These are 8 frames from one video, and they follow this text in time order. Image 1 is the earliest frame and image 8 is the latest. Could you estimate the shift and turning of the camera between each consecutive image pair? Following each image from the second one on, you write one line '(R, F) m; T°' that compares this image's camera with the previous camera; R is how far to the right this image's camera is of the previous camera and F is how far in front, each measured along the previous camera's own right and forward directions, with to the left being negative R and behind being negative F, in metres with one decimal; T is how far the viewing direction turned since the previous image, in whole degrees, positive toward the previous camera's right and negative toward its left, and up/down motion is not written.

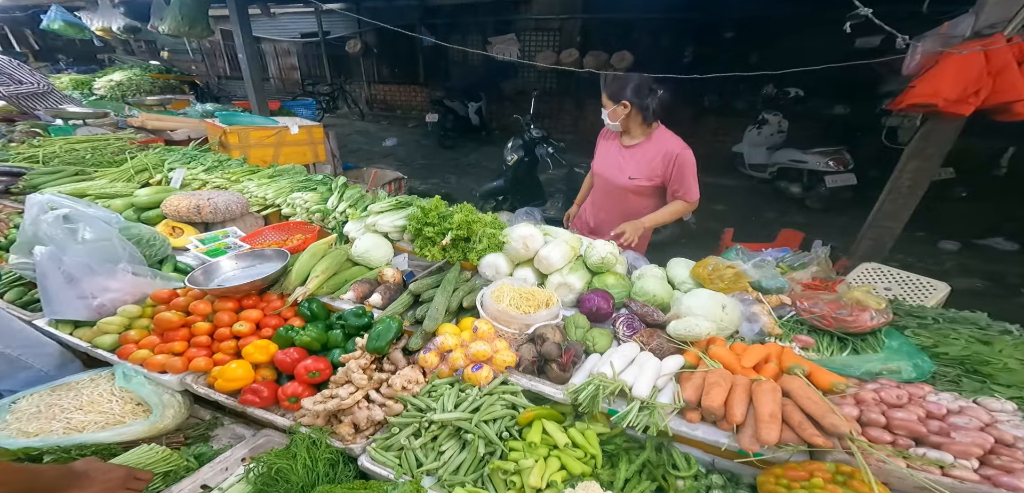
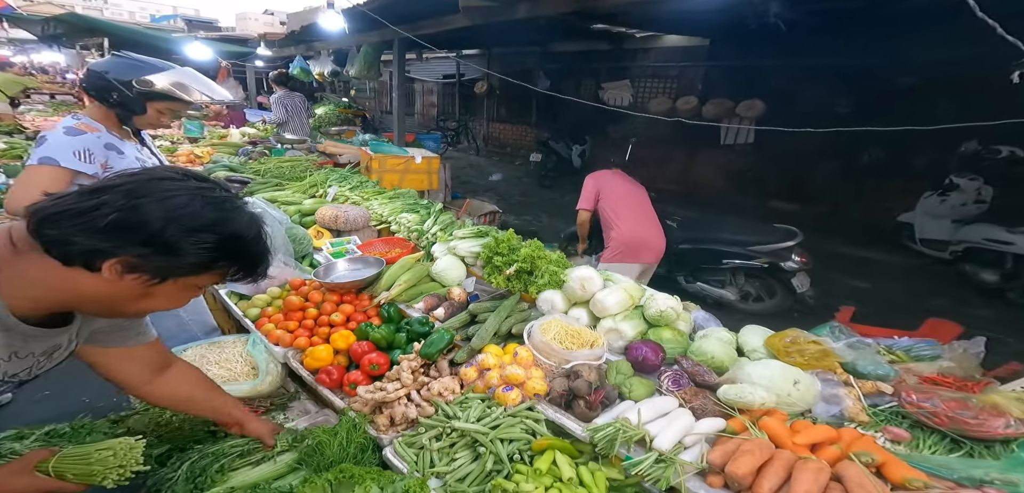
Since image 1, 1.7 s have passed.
(+0.3, -0.1) m; -16°
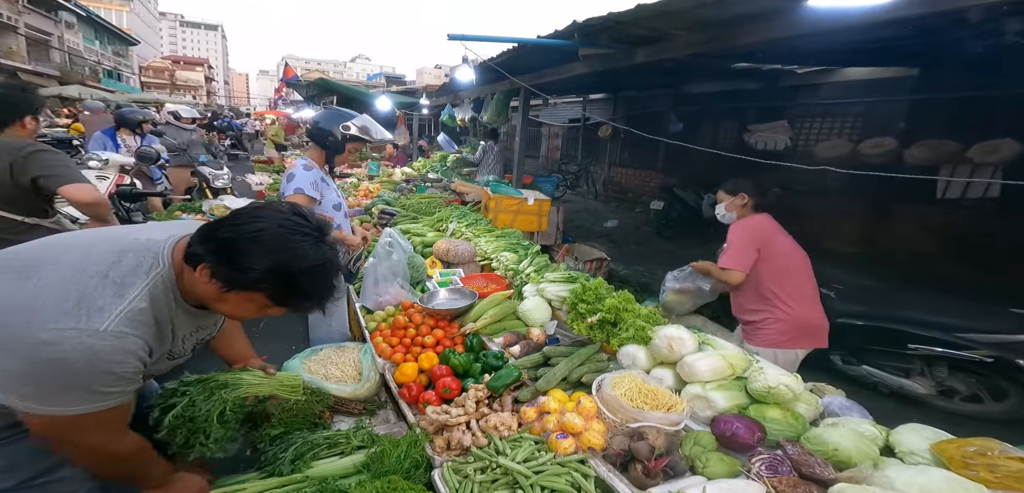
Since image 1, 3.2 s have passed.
(+0.3, 0.0) m; -17°
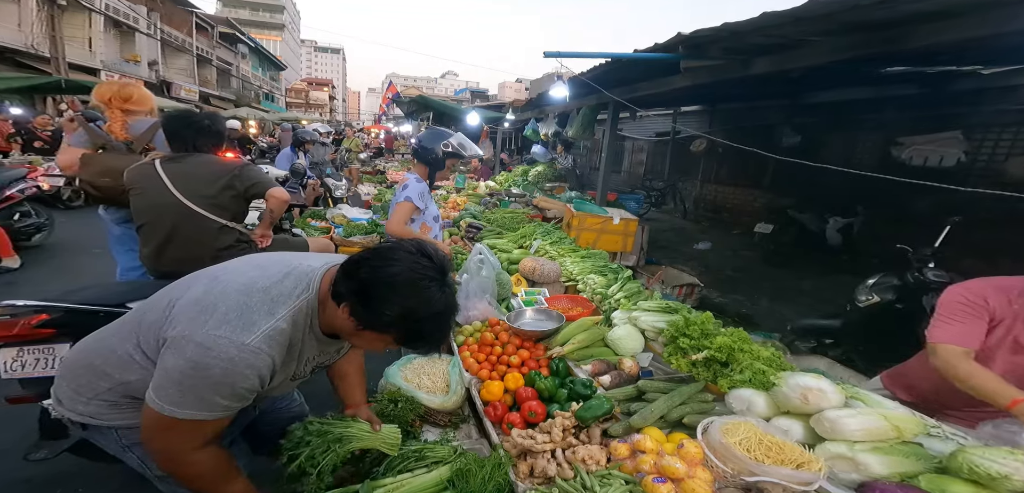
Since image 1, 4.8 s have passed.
(-0.1, +0.1) m; -8°
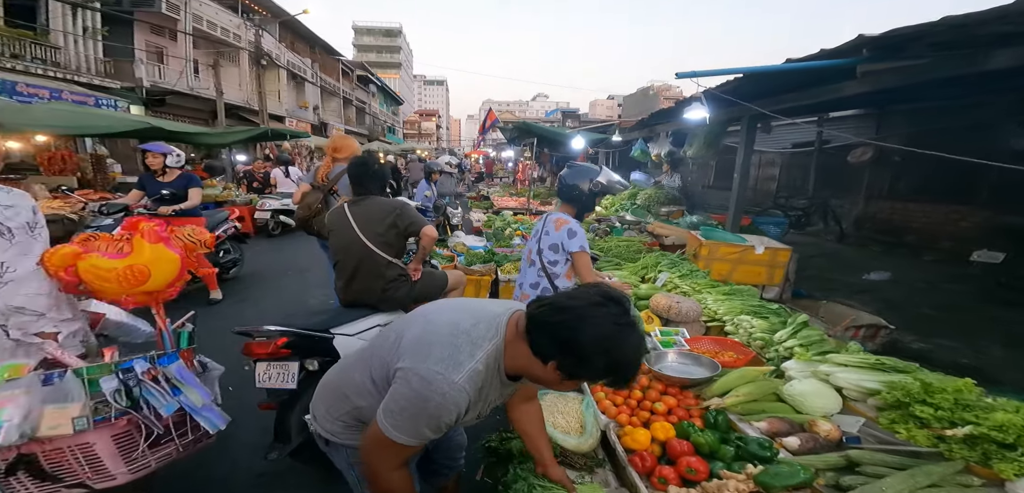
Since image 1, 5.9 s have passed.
(-0.3, +0.1) m; -10°
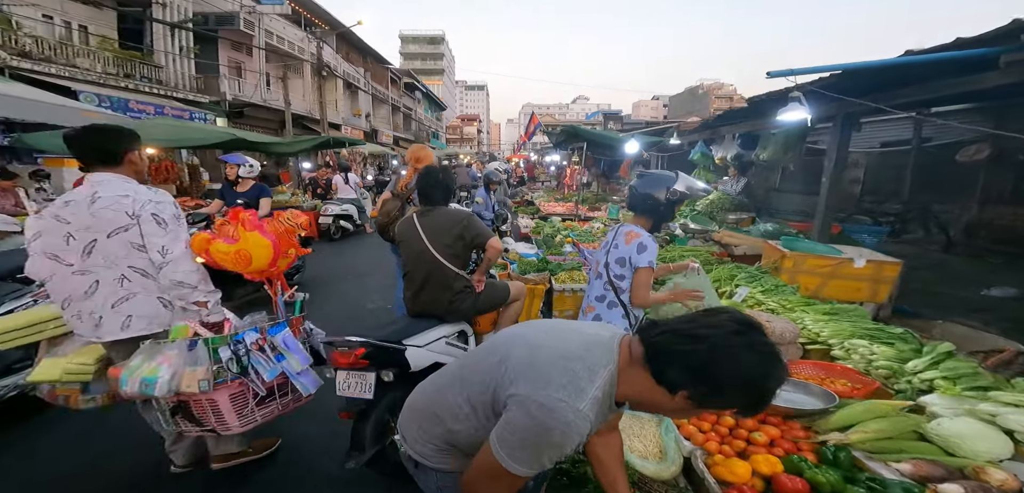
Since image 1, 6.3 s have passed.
(-0.3, +0.2) m; -4°
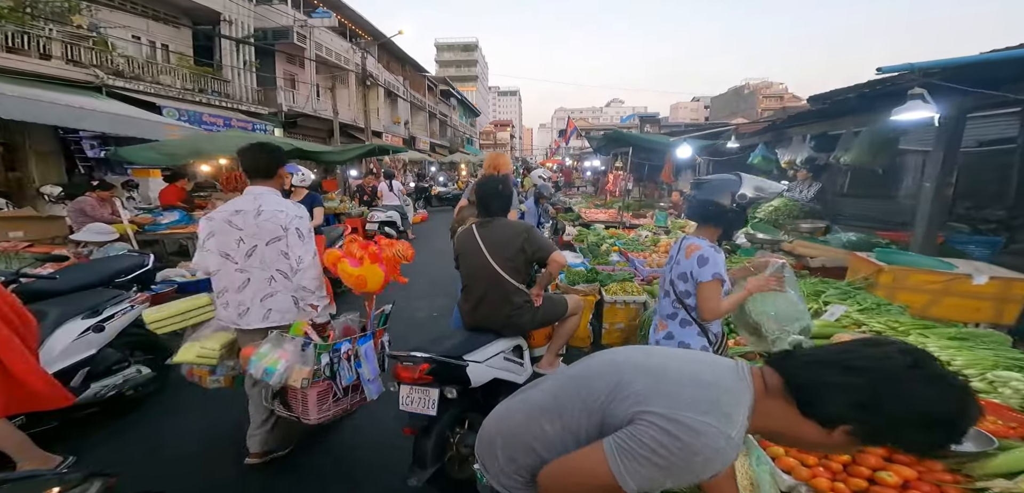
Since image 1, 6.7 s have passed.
(-0.4, +0.2) m; -3°
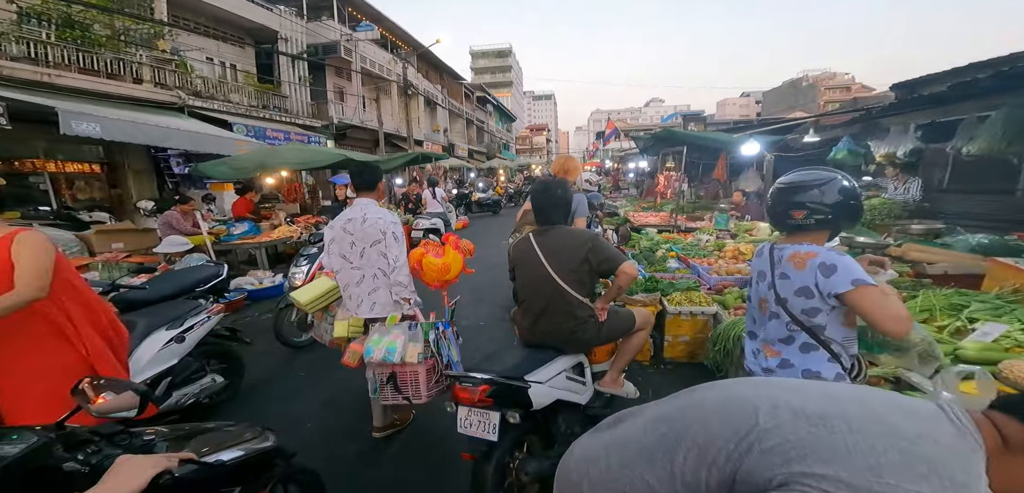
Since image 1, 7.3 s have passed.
(-0.3, +0.4) m; -4°
